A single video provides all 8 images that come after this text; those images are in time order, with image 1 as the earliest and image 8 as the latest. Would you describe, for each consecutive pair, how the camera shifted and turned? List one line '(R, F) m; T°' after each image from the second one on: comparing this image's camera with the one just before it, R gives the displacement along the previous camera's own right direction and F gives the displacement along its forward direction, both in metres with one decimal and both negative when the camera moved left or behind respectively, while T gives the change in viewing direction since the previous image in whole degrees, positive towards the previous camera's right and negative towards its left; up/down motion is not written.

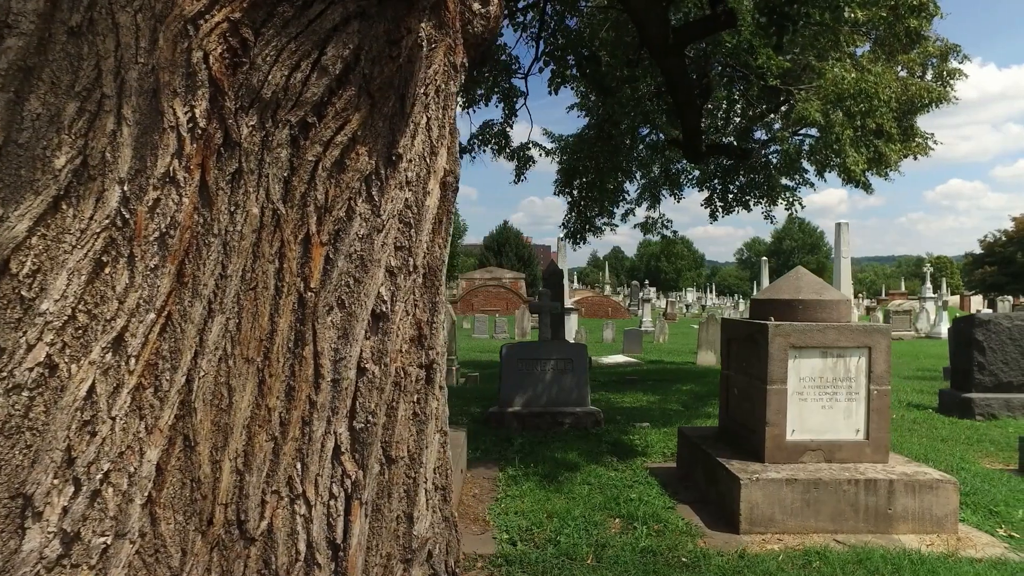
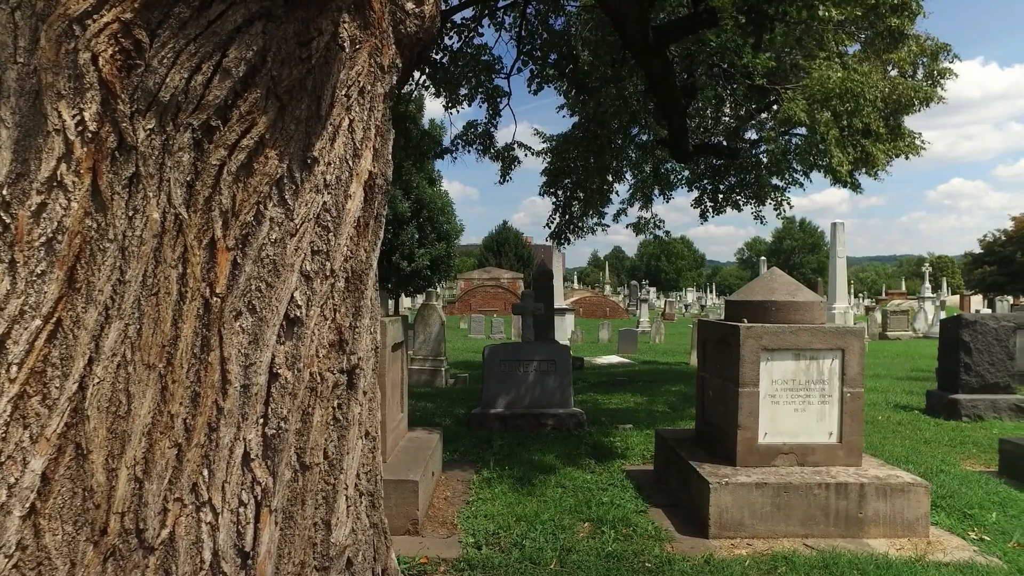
(+0.4, 0.0) m; 0°
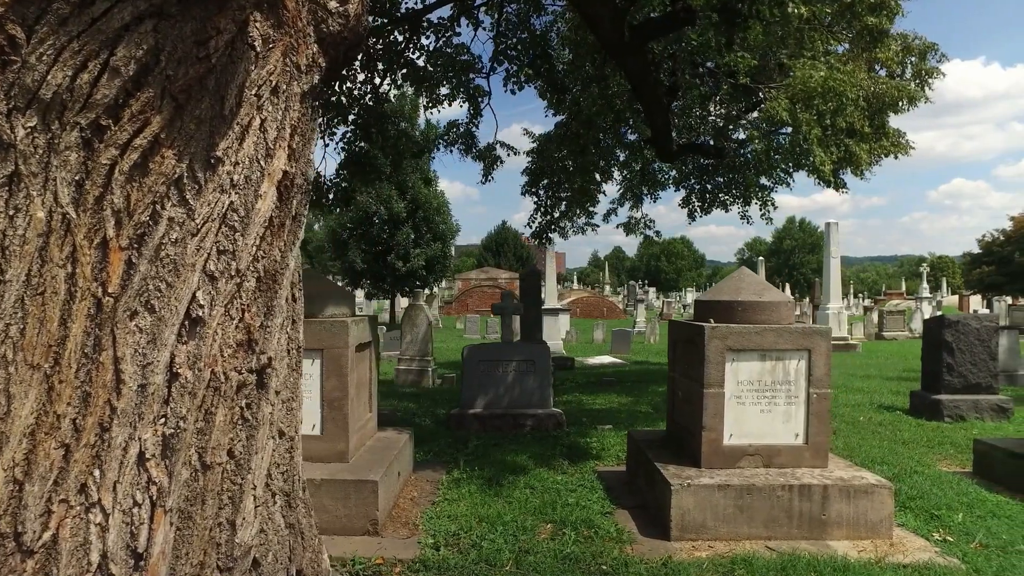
(+0.4, 0.0) m; 0°
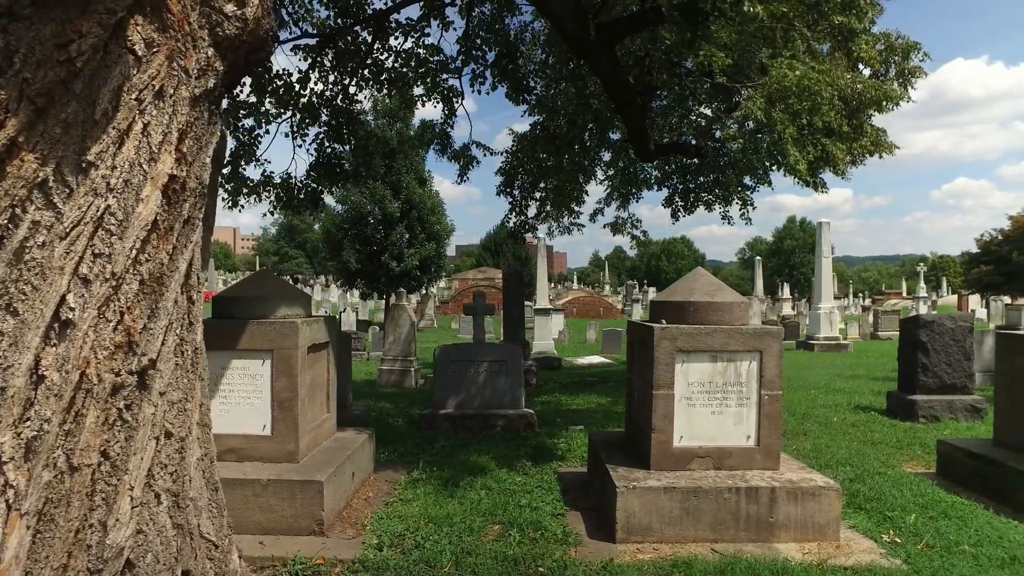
(+0.6, 0.0) m; 0°
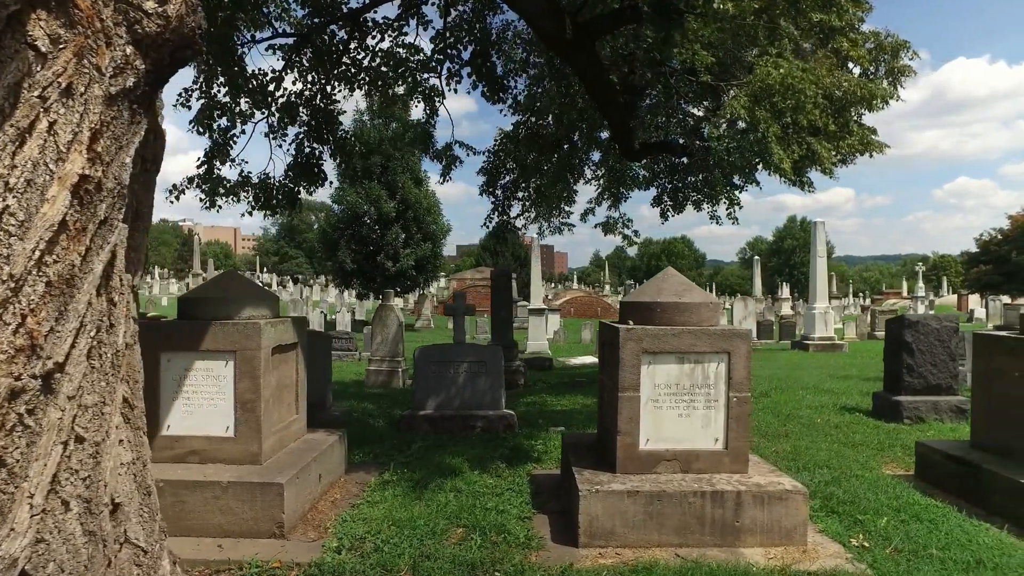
(+0.4, +0.1) m; 0°
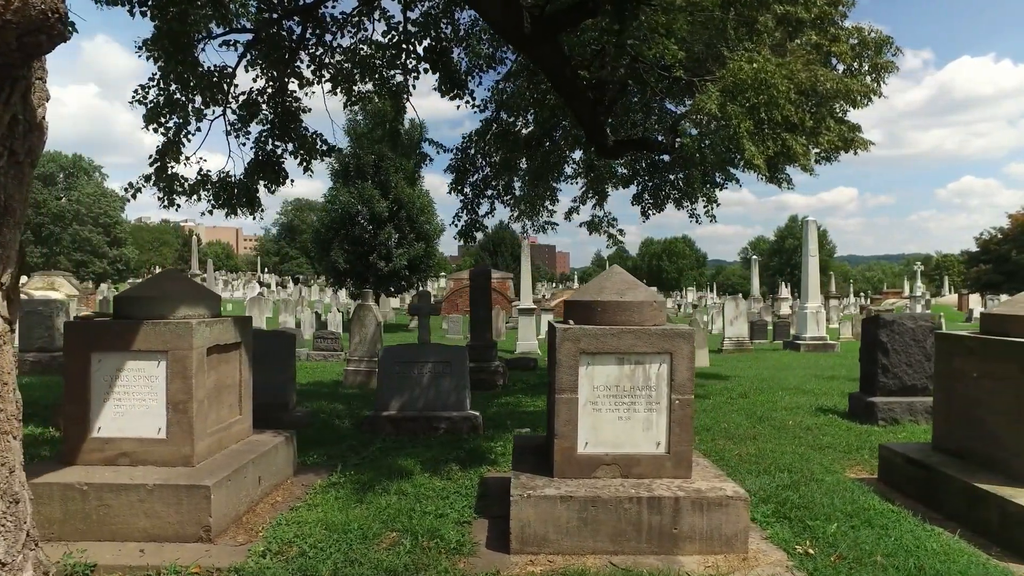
(+0.7, +0.1) m; 0°
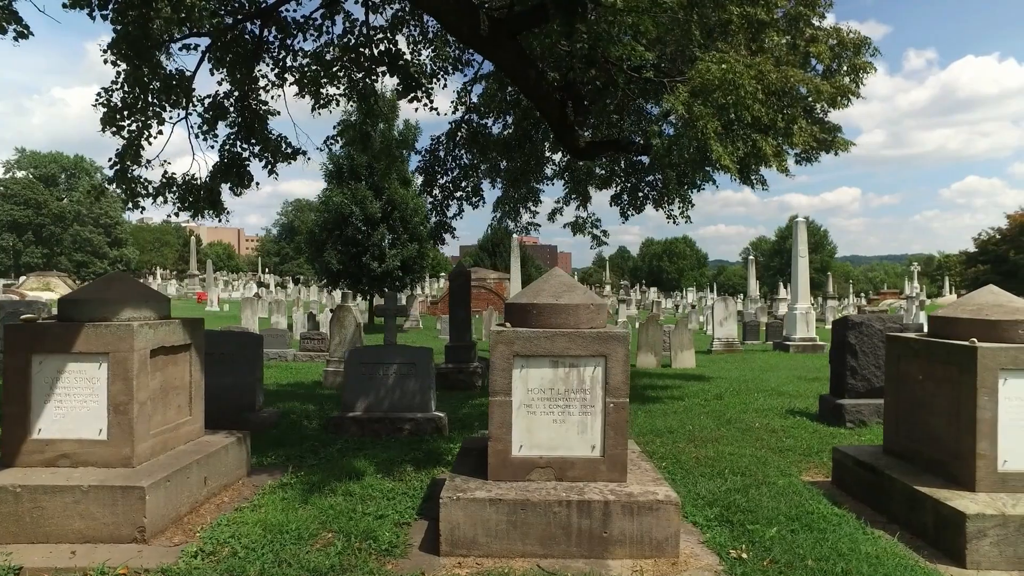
(+0.7, 0.0) m; 0°
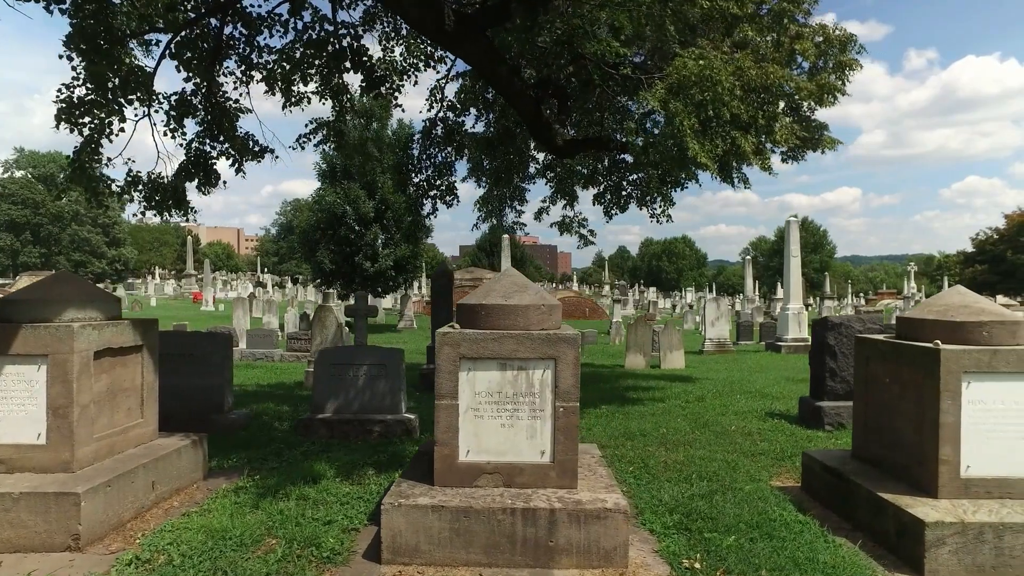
(+0.5, +0.1) m; 0°
